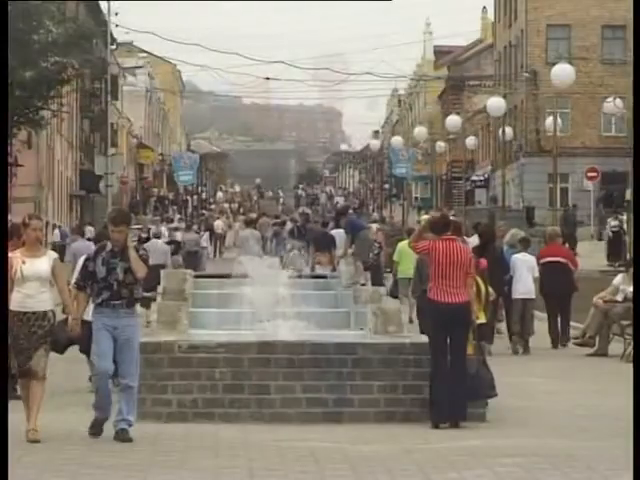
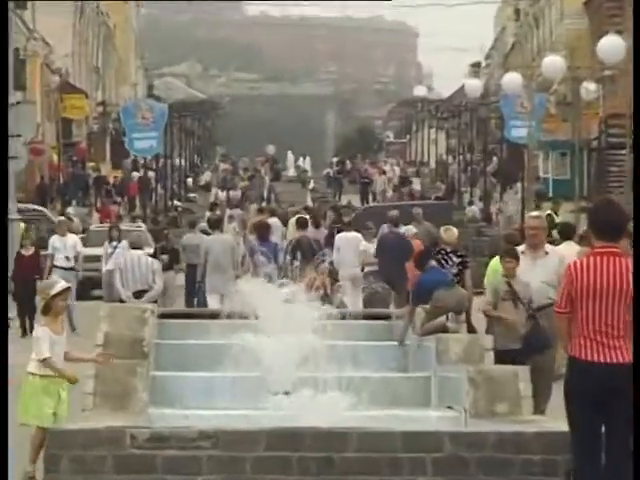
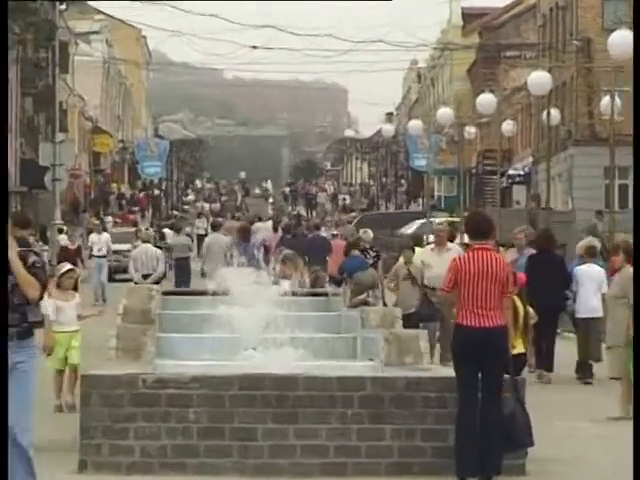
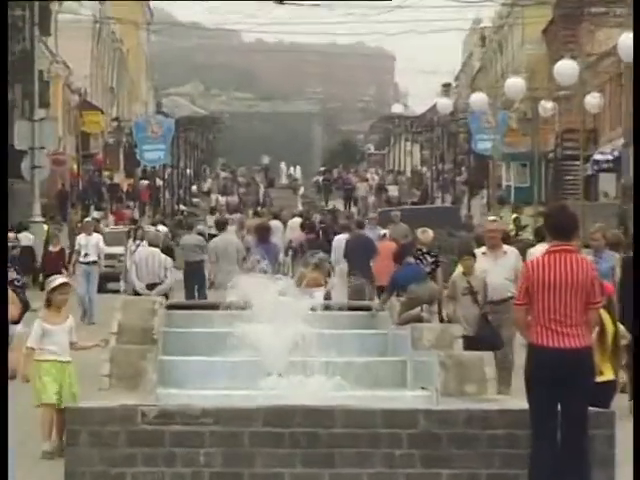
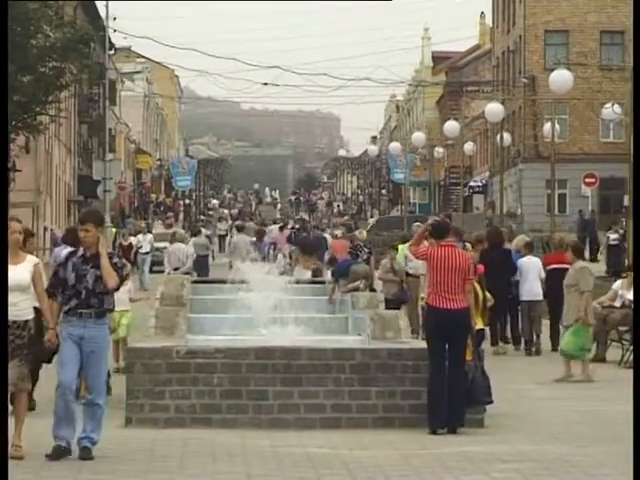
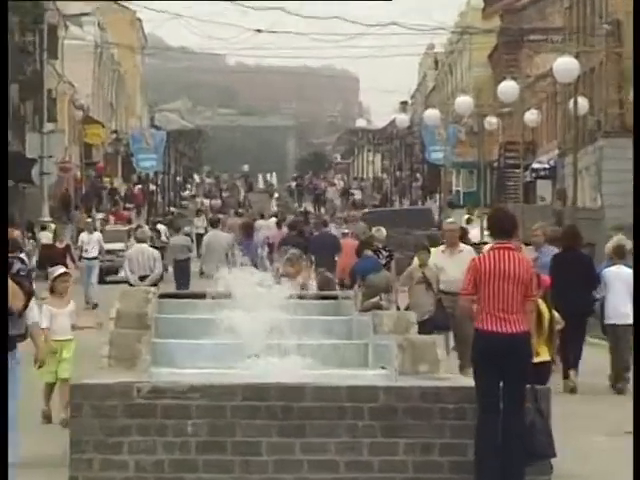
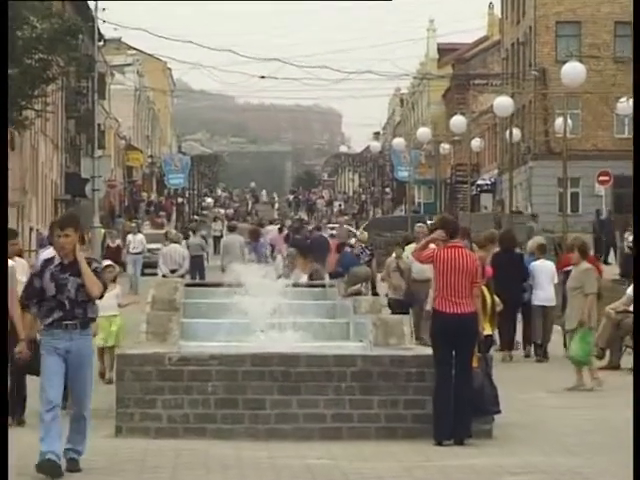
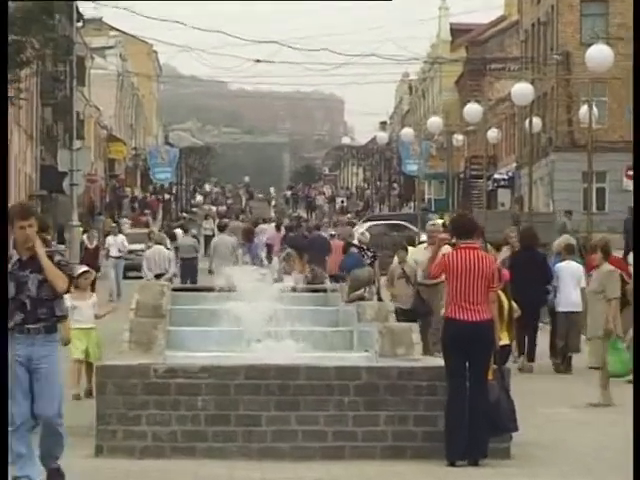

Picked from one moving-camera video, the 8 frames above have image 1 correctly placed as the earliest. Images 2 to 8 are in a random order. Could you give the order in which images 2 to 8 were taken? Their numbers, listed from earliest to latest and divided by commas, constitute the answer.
5, 7, 8, 3, 6, 4, 2
